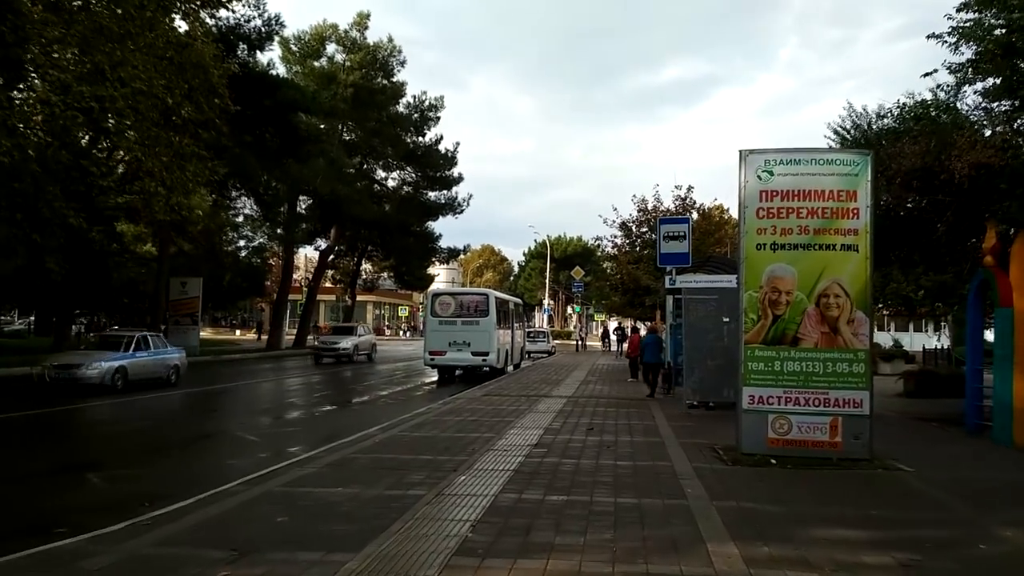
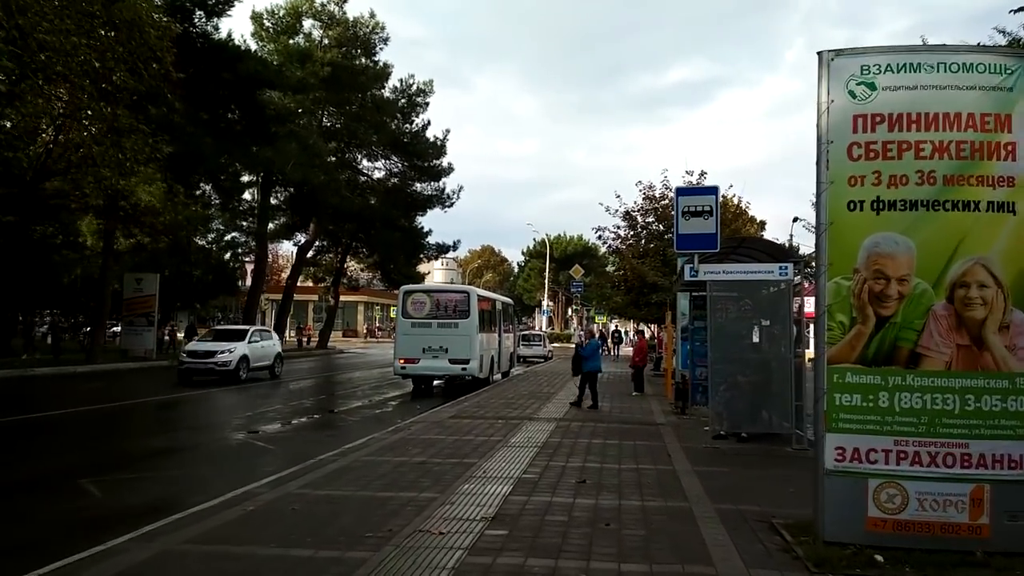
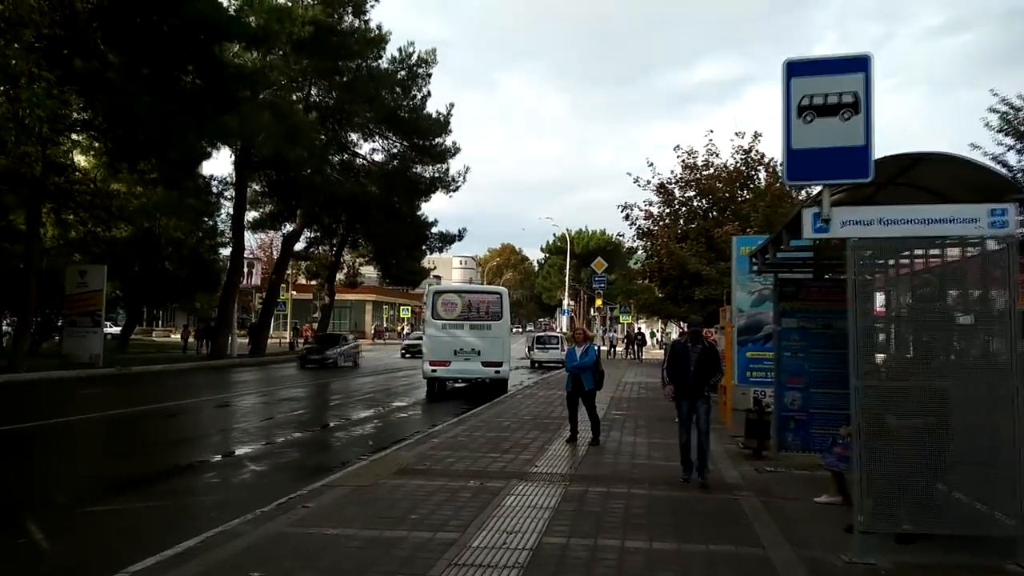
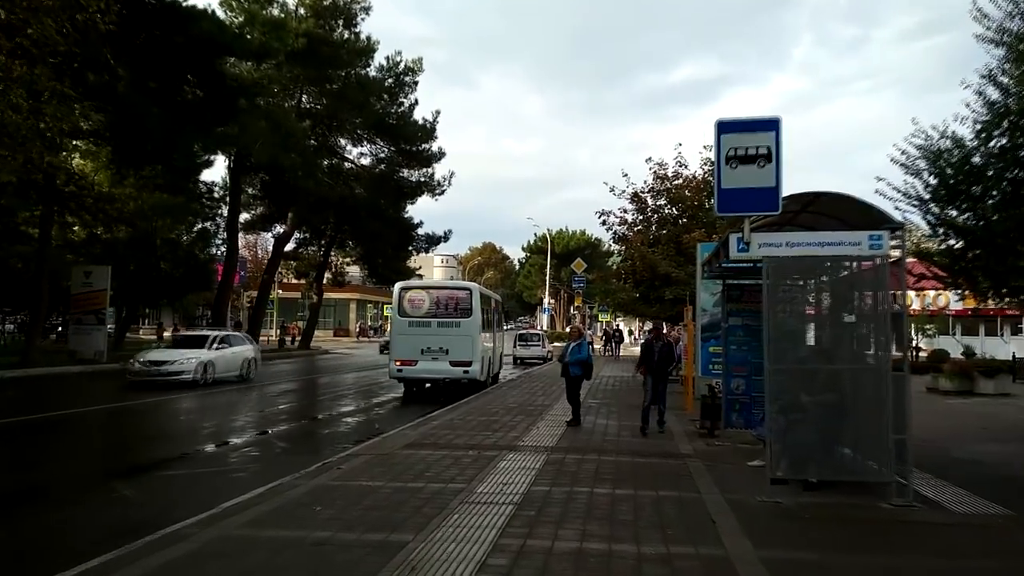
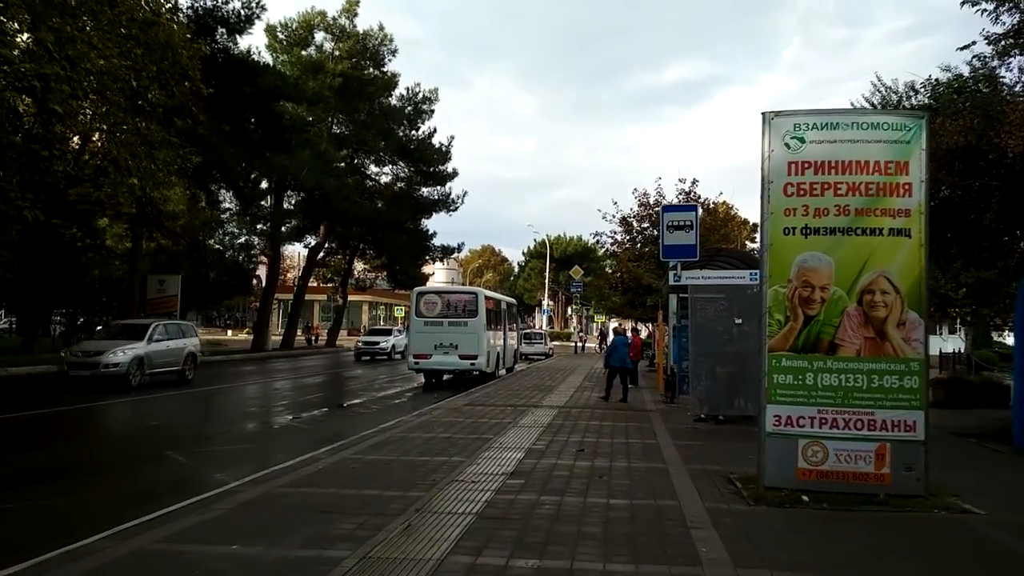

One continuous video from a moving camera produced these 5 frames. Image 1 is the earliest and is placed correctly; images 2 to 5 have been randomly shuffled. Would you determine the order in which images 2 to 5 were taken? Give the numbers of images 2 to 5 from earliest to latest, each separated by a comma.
5, 2, 4, 3
